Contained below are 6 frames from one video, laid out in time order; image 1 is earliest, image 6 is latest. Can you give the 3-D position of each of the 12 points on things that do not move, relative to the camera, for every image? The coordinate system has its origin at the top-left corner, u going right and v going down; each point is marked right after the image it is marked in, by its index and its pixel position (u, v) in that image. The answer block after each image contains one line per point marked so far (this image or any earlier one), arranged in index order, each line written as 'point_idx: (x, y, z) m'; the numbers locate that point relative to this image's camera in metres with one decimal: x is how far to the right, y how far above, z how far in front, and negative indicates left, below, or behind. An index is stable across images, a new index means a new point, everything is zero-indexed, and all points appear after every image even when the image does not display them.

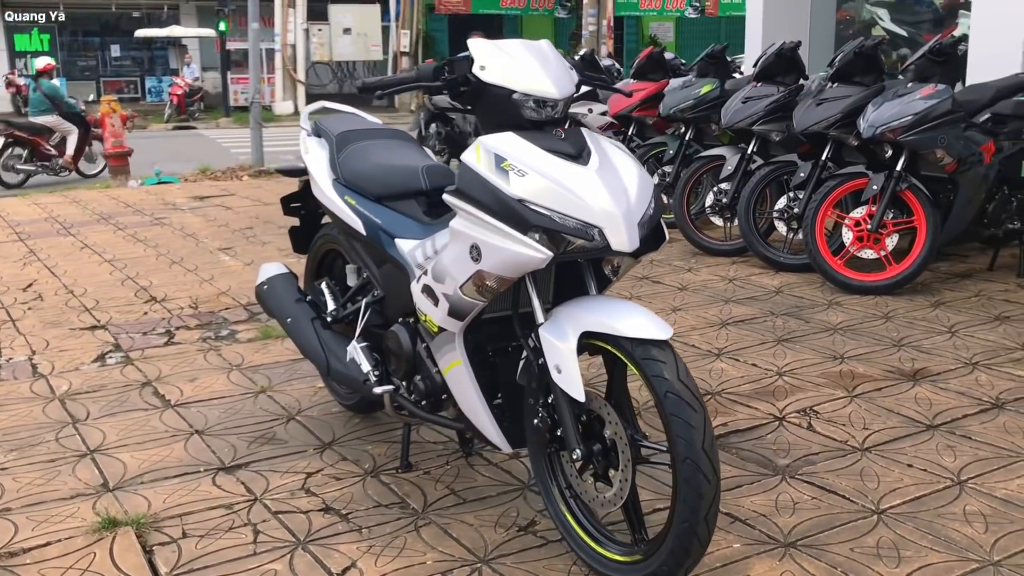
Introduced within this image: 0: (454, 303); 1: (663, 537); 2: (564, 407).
0: (-0.2, 0.0, +2.6) m
1: (+0.4, -0.6, +2.4) m
2: (+0.1, -0.3, +2.5) m
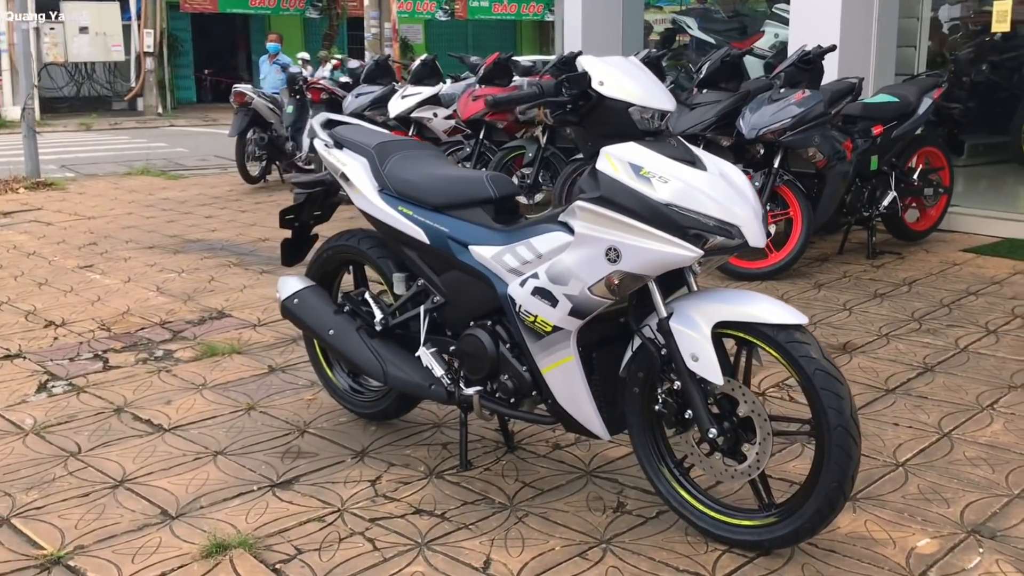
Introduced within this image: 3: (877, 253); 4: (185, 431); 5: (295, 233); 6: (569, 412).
0: (+0.2, 0.0, +2.8) m
1: (+0.8, -0.6, +2.7) m
2: (+0.5, -0.3, +2.7) m
3: (+2.9, +0.3, +7.8) m
4: (-1.3, -0.6, +4.0) m
5: (-0.9, +0.2, +4.2) m
6: (+0.2, -0.4, +3.0) m
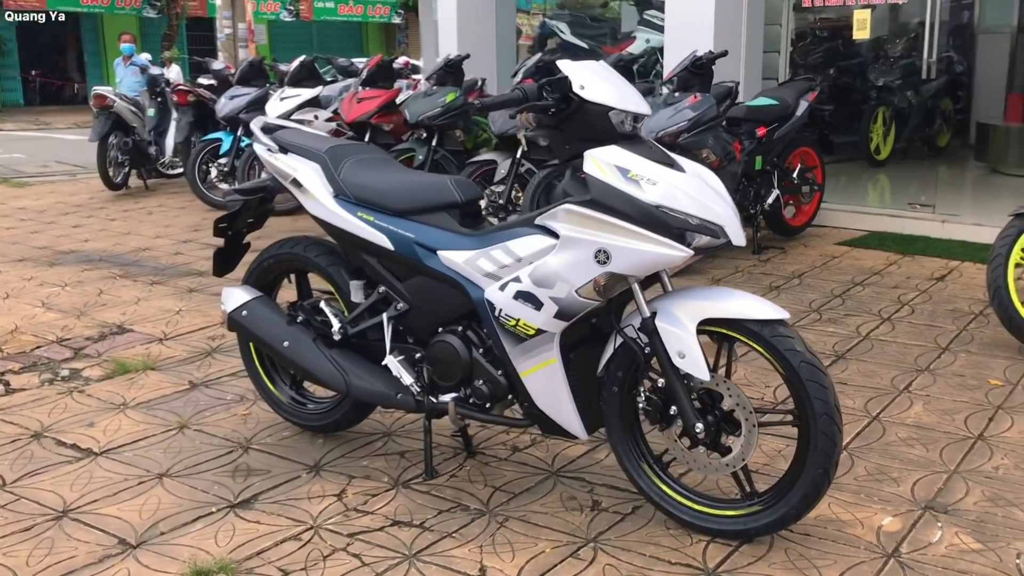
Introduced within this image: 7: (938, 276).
0: (+0.2, 0.0, +2.8) m
1: (+0.8, -0.6, +2.8) m
2: (+0.5, -0.3, +2.8) m
3: (+2.1, +0.3, +8.2) m
4: (-1.5, -0.6, +3.7) m
5: (-1.2, +0.2, +4.0) m
6: (+0.1, -0.4, +3.0) m
7: (+3.2, +0.1, +7.2) m
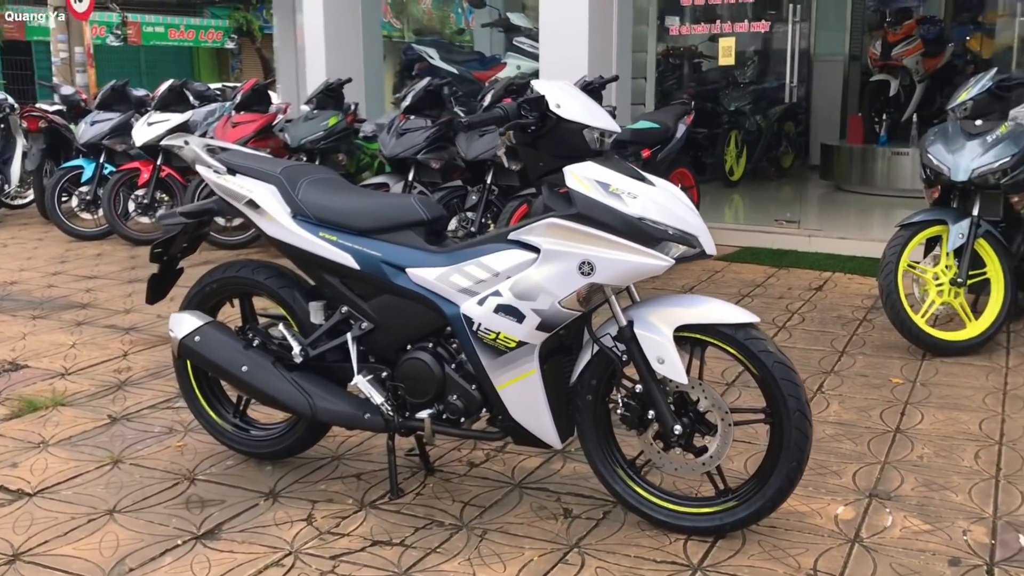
0: (+0.1, -0.1, +2.9) m
1: (+0.8, -0.6, +2.9) m
2: (+0.4, -0.3, +2.9) m
3: (+1.2, +0.2, +8.5) m
4: (-1.7, -0.8, +3.5) m
5: (-1.4, +0.1, +3.9) m
6: (0.0, -0.4, +3.1) m
7: (+2.4, 0.0, +7.7) m
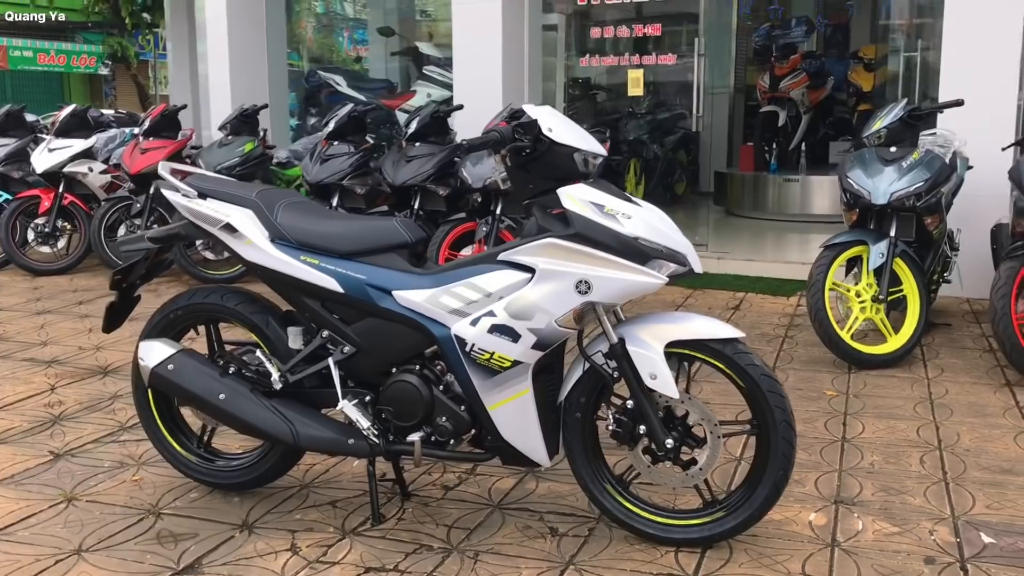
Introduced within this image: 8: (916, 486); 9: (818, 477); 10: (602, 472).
0: (+0.1, -0.1, +2.9) m
1: (+0.7, -0.6, +3.0) m
2: (+0.4, -0.4, +3.0) m
3: (+0.5, 0.0, +8.7) m
4: (-1.7, -0.9, +3.4) m
5: (-1.5, 0.0, +3.7) m
6: (0.0, -0.5, +3.1) m
7: (+1.8, -0.2, +8.0) m
8: (+1.6, -0.8, +3.8) m
9: (+1.2, -0.7, +3.8) m
10: (+0.3, -0.6, +3.2) m
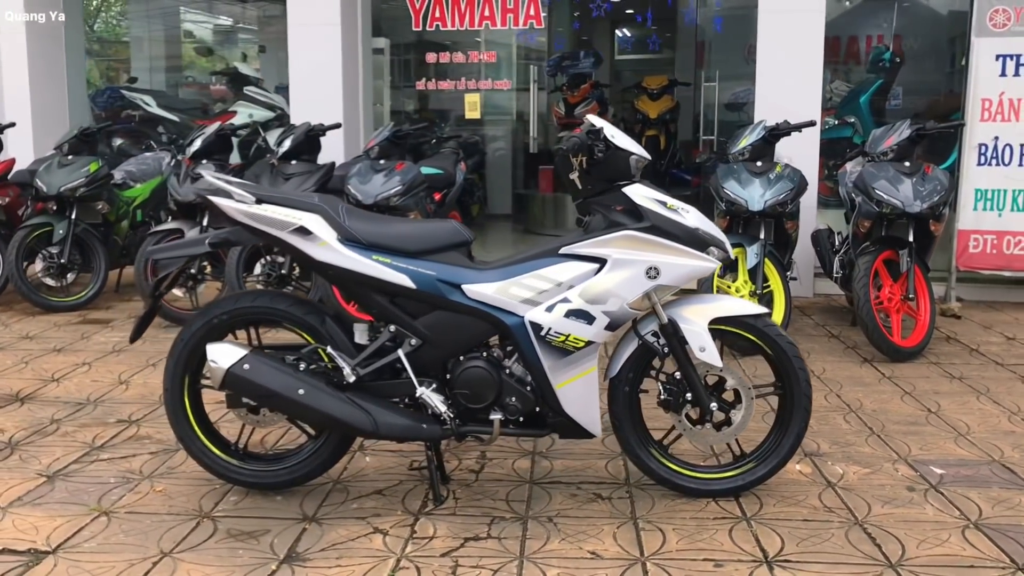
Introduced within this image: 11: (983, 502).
0: (+0.4, -0.1, +3.4) m
1: (+1.0, -0.6, +3.6) m
2: (+0.7, -0.3, +3.5) m
3: (-0.6, -0.1, +9.0) m
4: (-1.5, -0.9, +3.3) m
5: (-1.4, -0.1, +3.7) m
6: (+0.3, -0.5, +3.5) m
7: (+0.8, -0.2, +8.6) m
8: (+1.6, -0.7, +4.5) m
9: (+1.2, -0.7, +4.4) m
10: (+0.5, -0.6, +3.7) m
11: (+1.8, -0.8, +3.6) m
